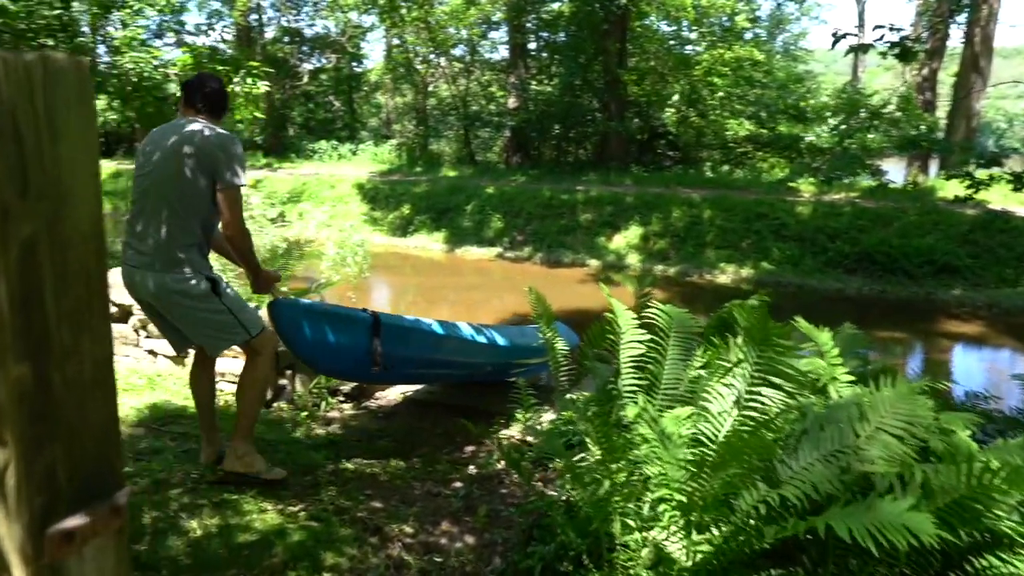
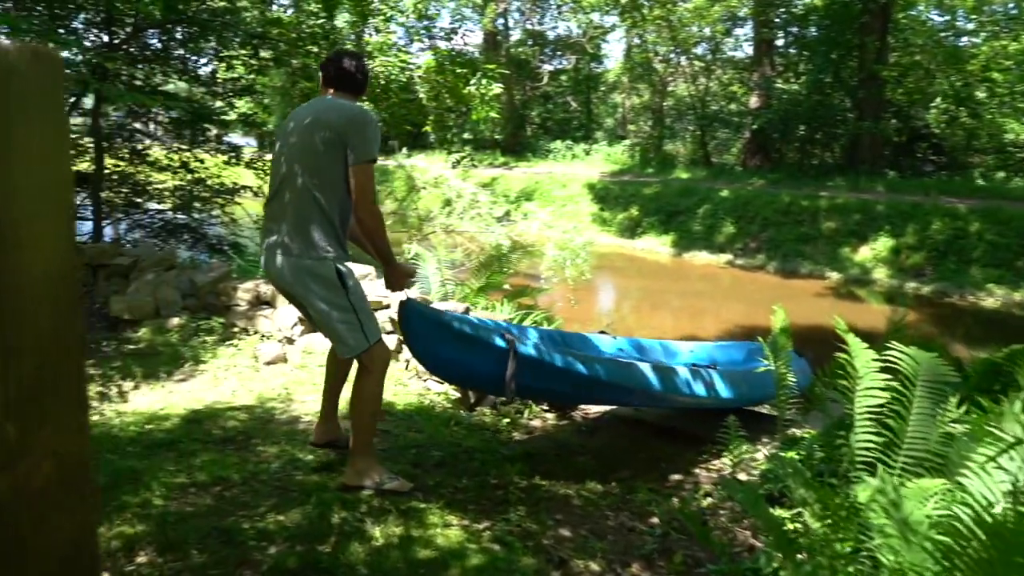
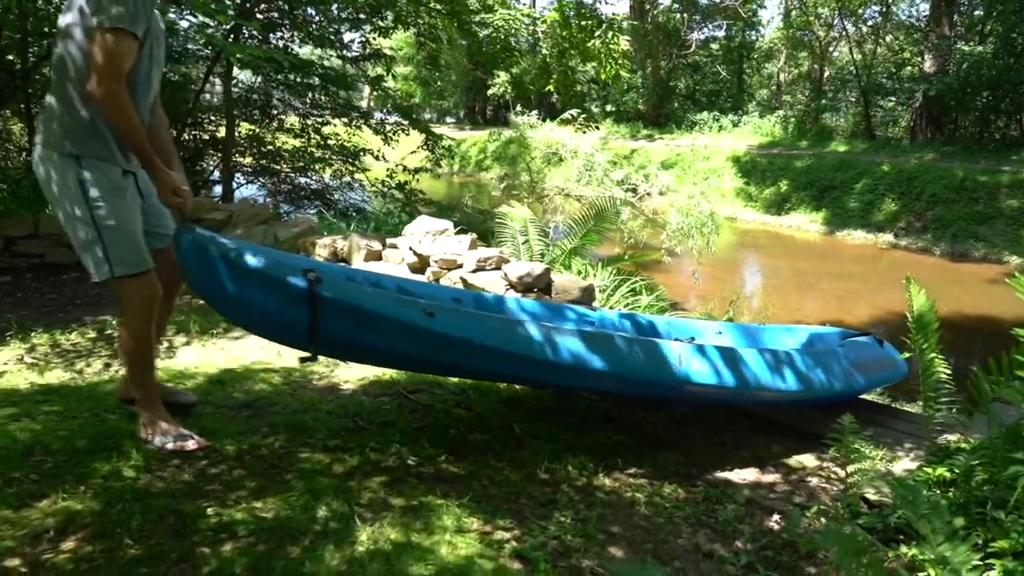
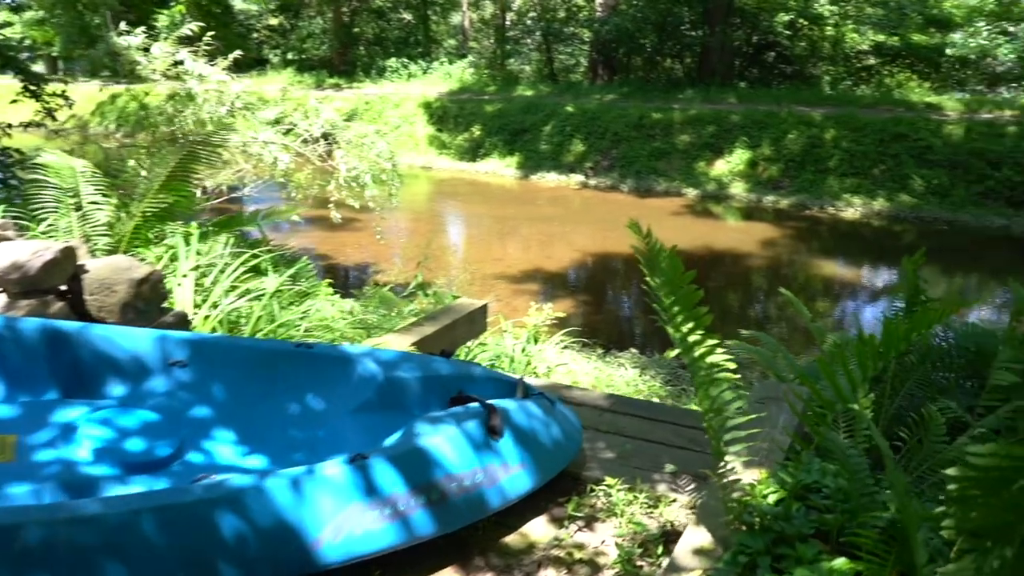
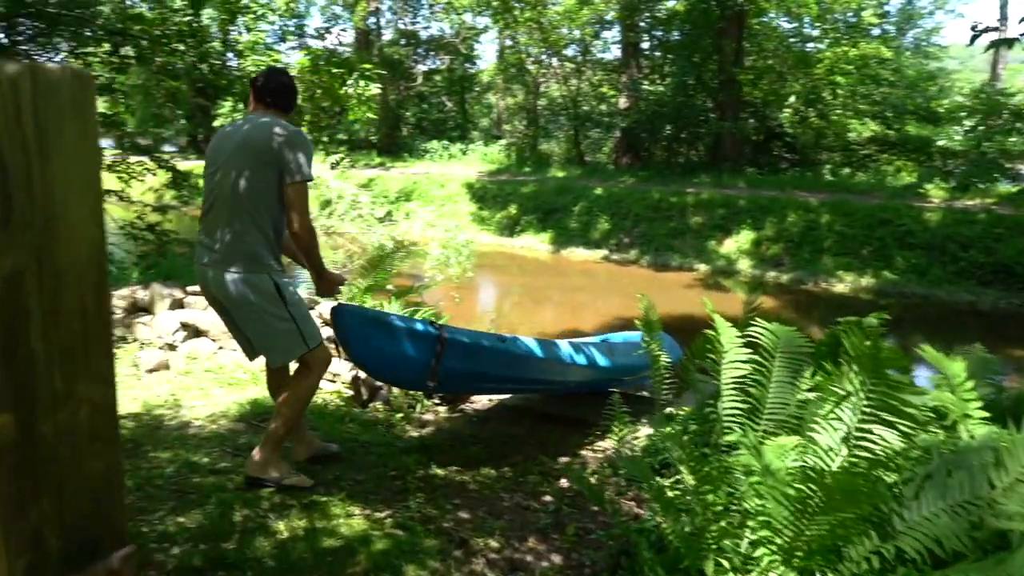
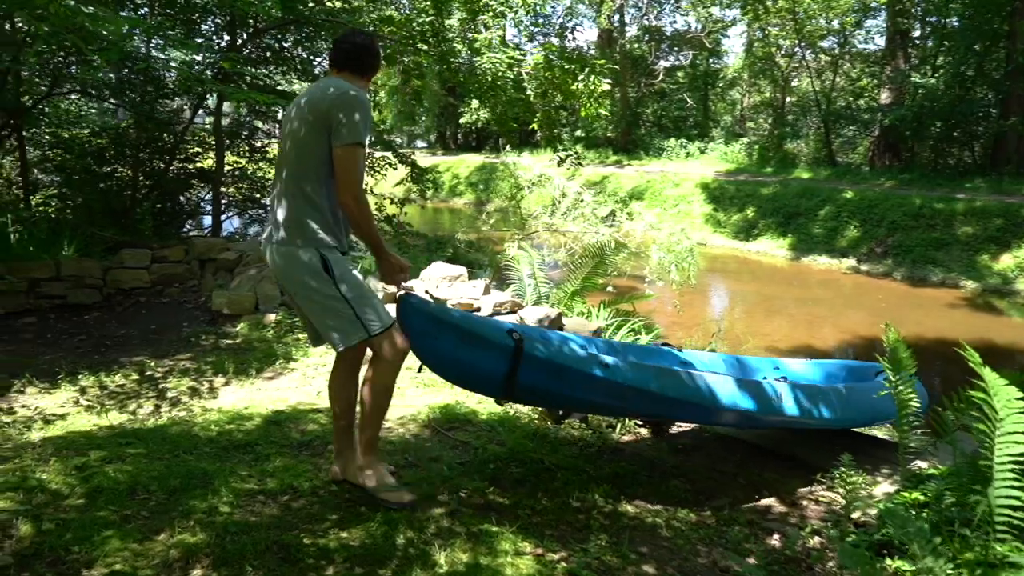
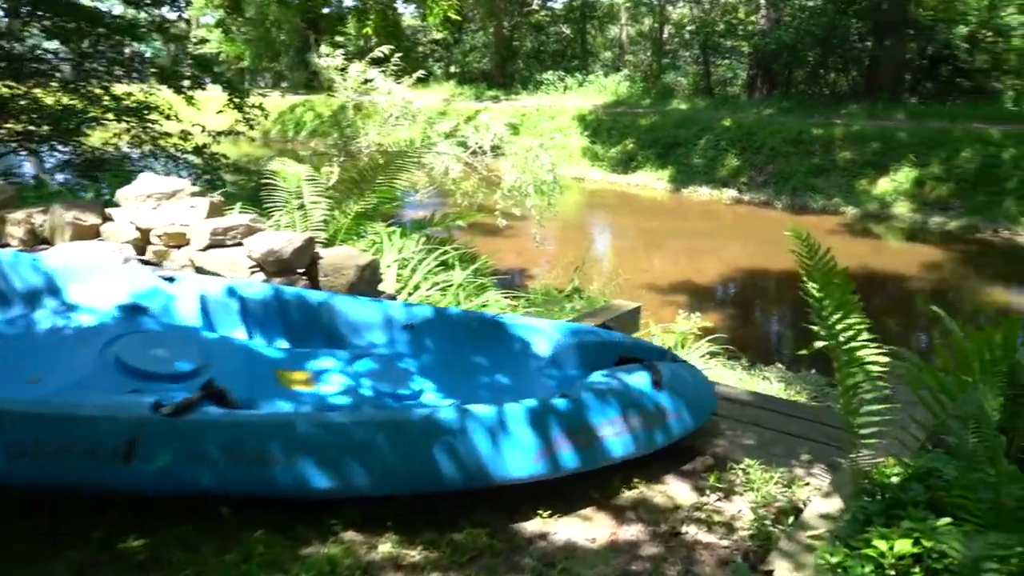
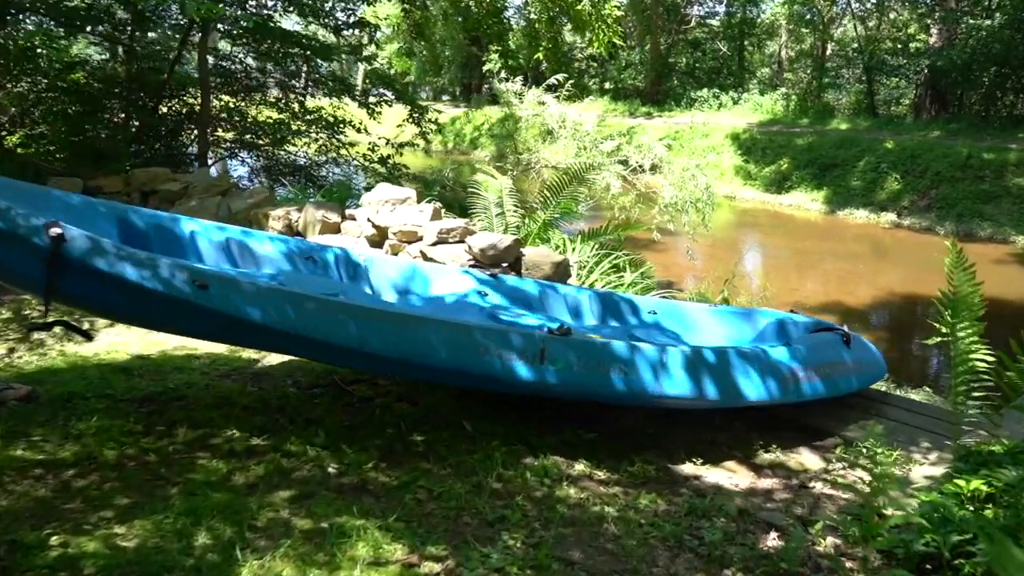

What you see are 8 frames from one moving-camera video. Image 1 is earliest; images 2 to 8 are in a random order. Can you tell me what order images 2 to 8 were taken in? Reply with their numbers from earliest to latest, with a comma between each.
5, 2, 6, 3, 8, 7, 4
